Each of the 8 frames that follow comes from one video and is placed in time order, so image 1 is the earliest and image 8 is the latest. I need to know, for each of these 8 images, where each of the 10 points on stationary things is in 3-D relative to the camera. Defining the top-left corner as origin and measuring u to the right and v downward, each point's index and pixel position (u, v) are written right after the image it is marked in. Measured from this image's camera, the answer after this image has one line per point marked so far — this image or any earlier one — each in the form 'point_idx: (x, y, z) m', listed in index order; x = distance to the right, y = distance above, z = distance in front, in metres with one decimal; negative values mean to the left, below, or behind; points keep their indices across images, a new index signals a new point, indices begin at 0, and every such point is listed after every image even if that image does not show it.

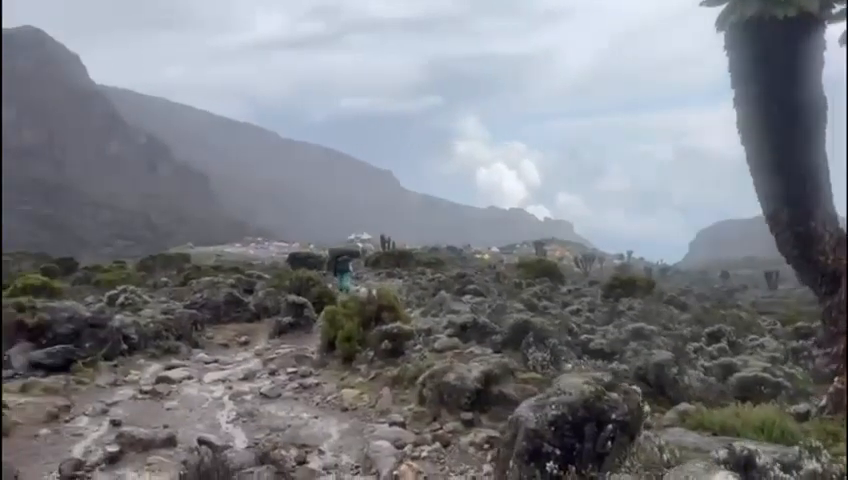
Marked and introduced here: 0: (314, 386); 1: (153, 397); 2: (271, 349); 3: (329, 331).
0: (-1.7, -2.3, +10.7) m
1: (-4.5, -2.6, +11.3) m
2: (-3.7, -2.6, +16.3) m
3: (-1.8, -1.7, +12.6) m
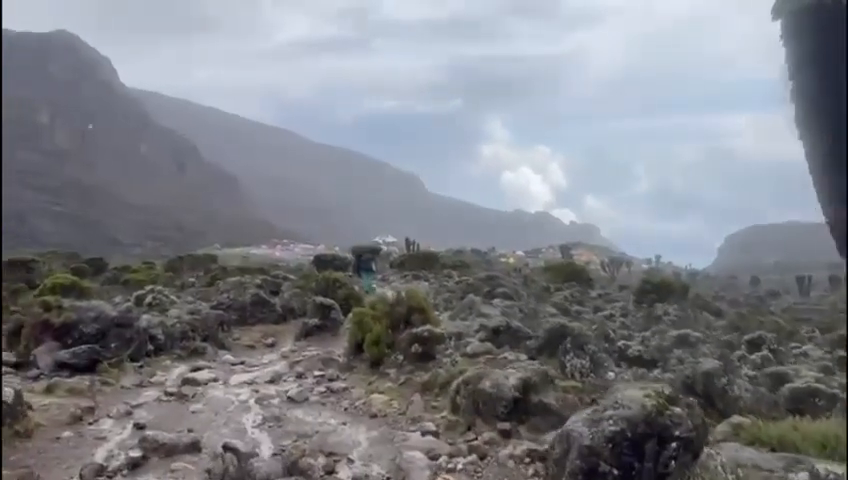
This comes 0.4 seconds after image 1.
0: (-1.3, -2.3, +10.4) m
1: (-4.0, -2.6, +11.0) m
2: (-3.0, -2.6, +16.1) m
3: (-1.2, -1.7, +12.3) m
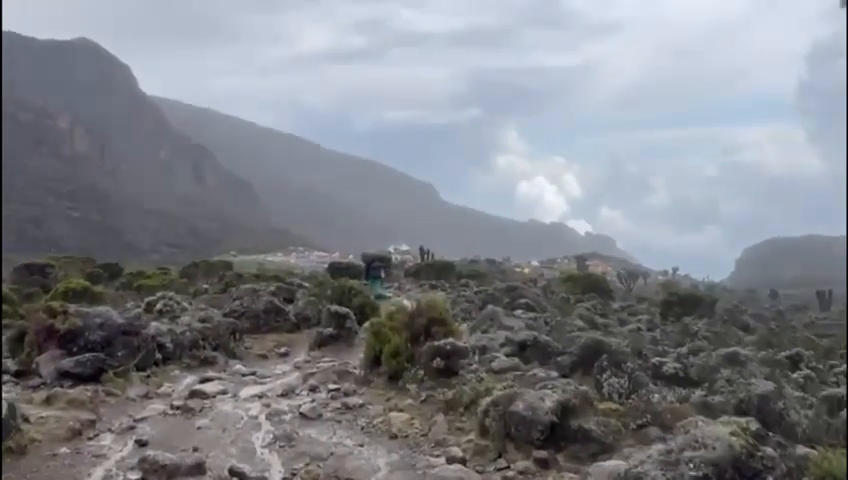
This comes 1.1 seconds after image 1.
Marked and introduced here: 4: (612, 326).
0: (-0.9, -2.4, +9.7) m
1: (-3.7, -2.6, +10.4) m
2: (-2.5, -2.7, +15.4) m
3: (-0.8, -1.8, +11.6) m
4: (+4.7, -2.1, +17.0) m
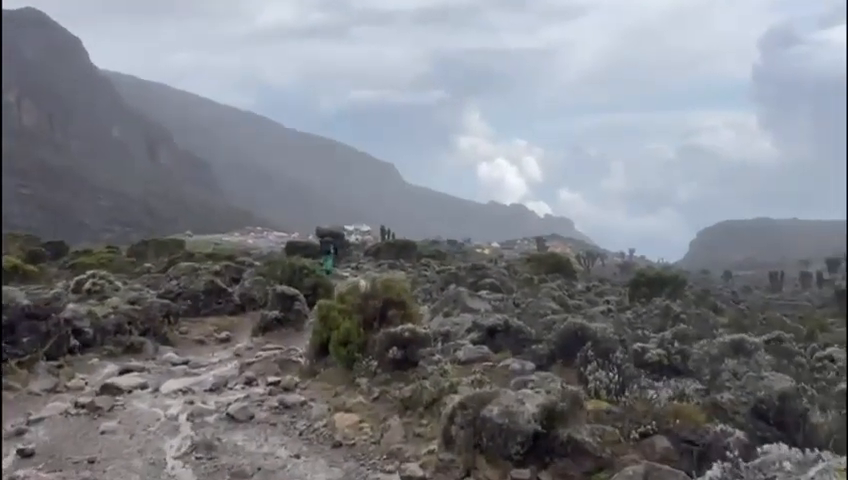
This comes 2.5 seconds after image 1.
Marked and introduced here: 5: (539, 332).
0: (-1.5, -2.0, +8.2) m
1: (-4.3, -2.2, +8.7) m
2: (-3.4, -2.2, +13.8) m
3: (-1.5, -1.4, +10.0) m
4: (+3.7, -1.6, +15.7) m
5: (+1.6, -1.3, +9.7) m
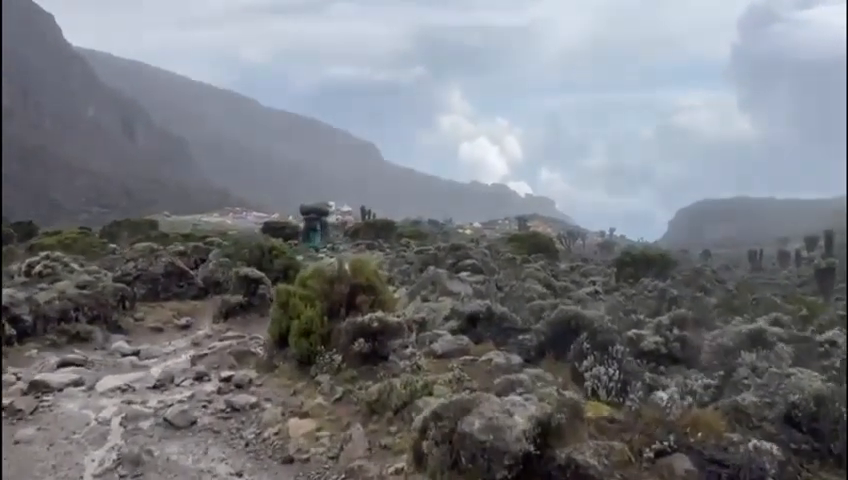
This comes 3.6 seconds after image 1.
0: (-1.8, -1.7, +7.1) m
1: (-4.6, -2.0, +7.5) m
2: (-3.9, -1.8, +12.6) m
3: (-1.9, -1.1, +8.9) m
4: (+3.2, -1.1, +14.7) m
5: (+1.3, -1.0, +8.7) m
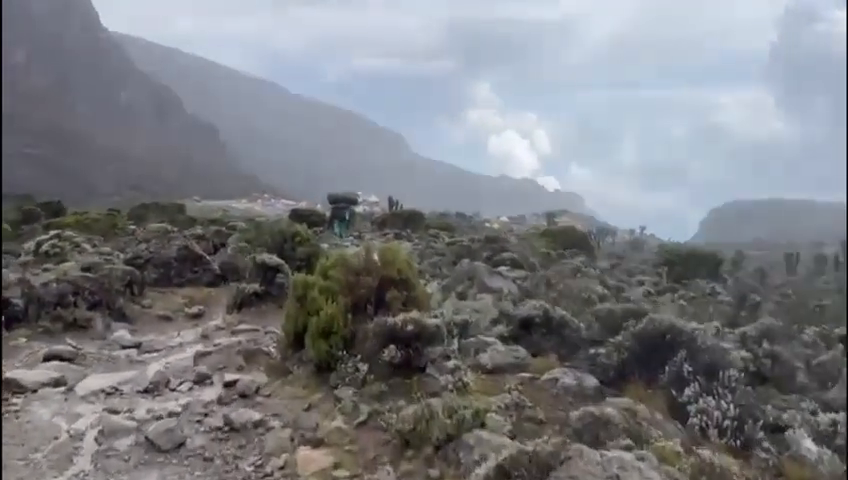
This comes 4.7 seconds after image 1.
0: (-1.4, -1.6, +5.7) m
1: (-4.2, -1.7, +6.2) m
2: (-3.3, -1.5, +11.3) m
3: (-1.4, -0.9, +7.5) m
4: (+3.9, -1.0, +13.1) m
5: (+1.7, -0.9, +7.2) m
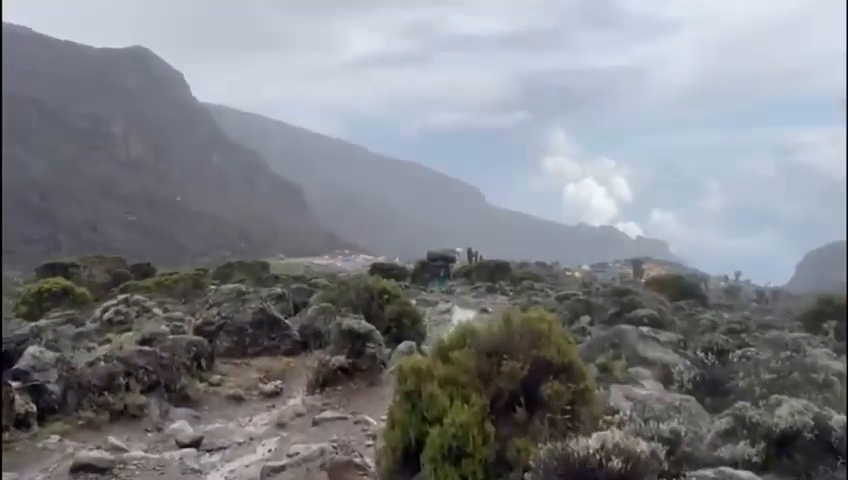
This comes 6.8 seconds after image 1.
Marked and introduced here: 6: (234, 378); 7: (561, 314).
0: (-0.4, -1.9, +3.2) m
1: (-3.0, -2.2, +4.0) m
2: (-1.6, -2.3, +8.9) m
3: (-0.1, -1.4, +5.0) m
4: (+5.8, -1.7, +10.0) m
5: (+2.9, -1.3, +4.3) m
6: (-3.2, -2.3, +11.4) m
7: (+2.8, -1.6, +14.2) m
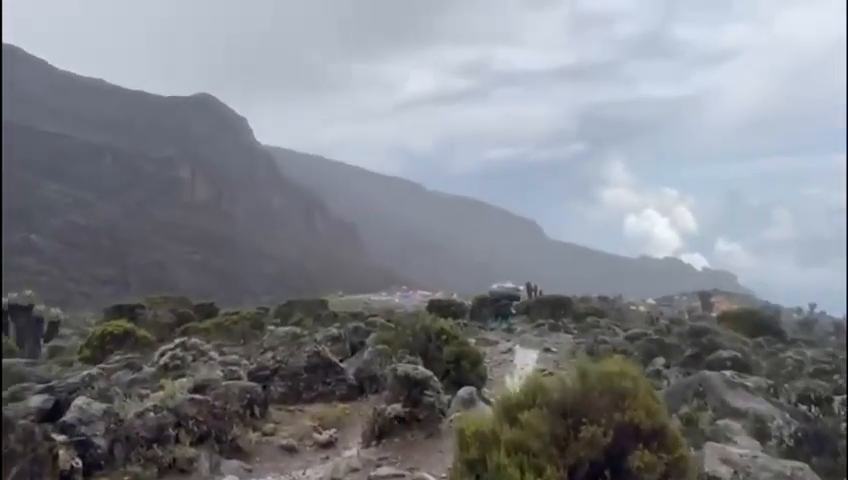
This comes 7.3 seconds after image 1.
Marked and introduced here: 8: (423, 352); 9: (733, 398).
0: (-0.1, -2.1, +2.5) m
1: (-2.6, -2.5, +3.6) m
2: (-0.8, -2.8, +8.3) m
3: (+0.3, -1.6, +4.4) m
4: (+6.6, -2.1, +8.8) m
5: (+3.3, -1.5, +3.4) m
6: (-2.2, -3.0, +10.9) m
7: (+4.0, -2.3, +13.2) m
8: (0.0, -2.3, +13.8) m
9: (+3.8, -1.9, +8.4) m
